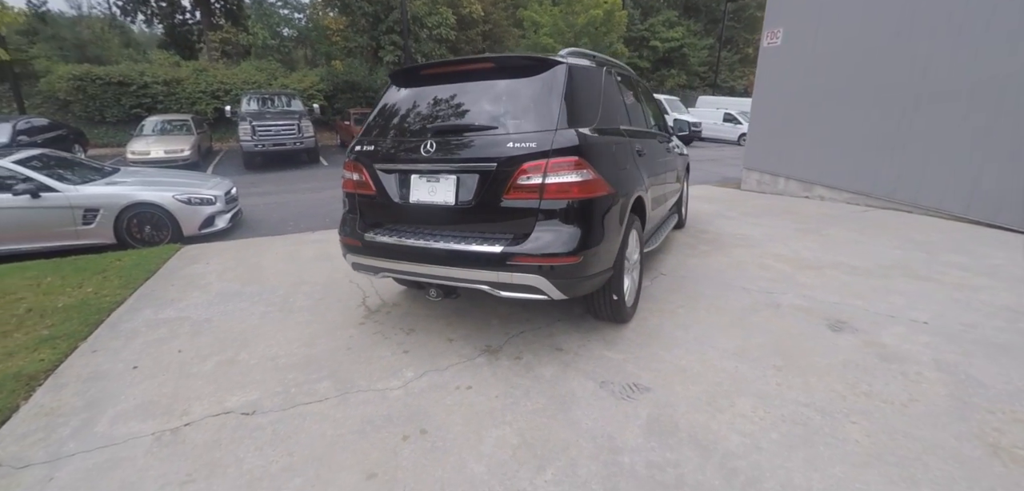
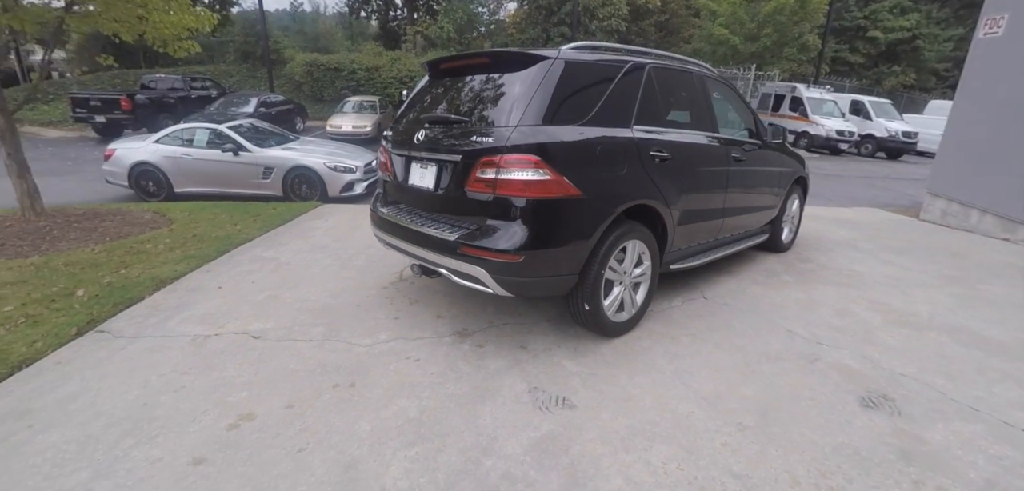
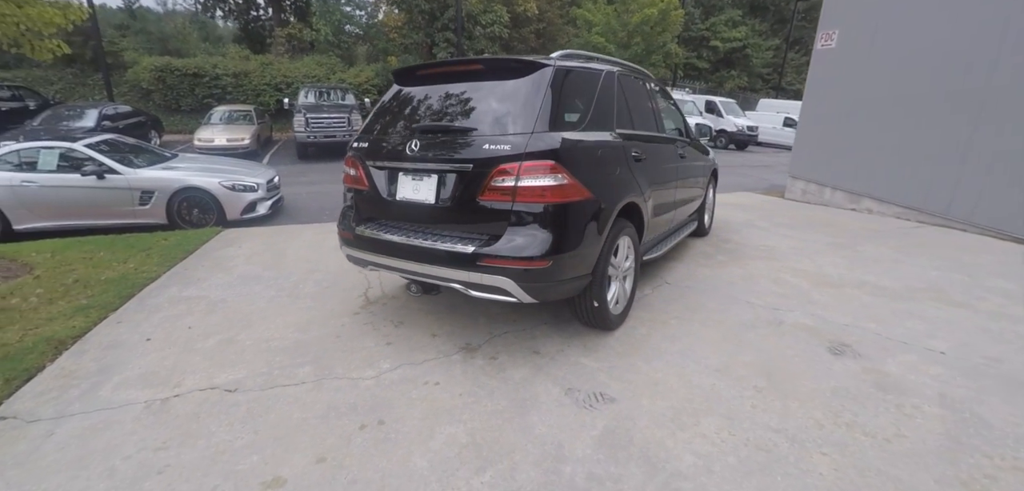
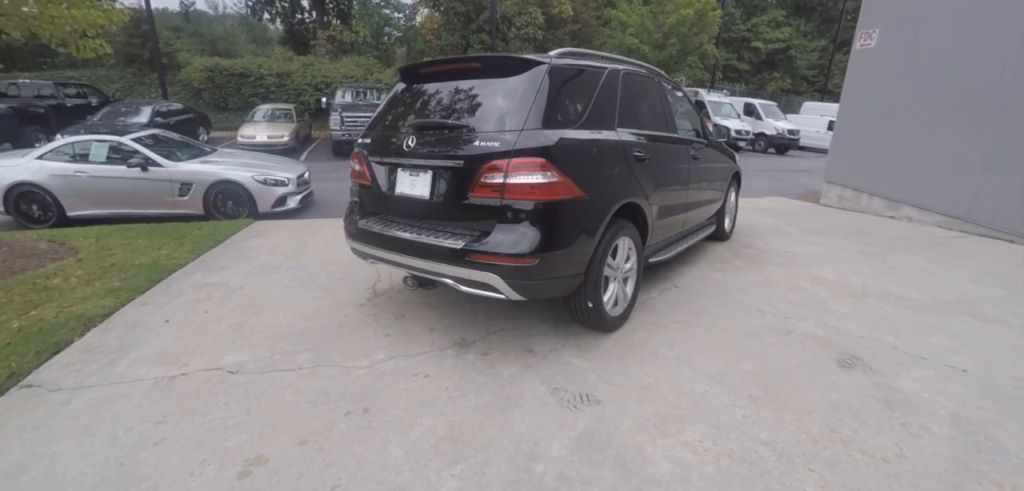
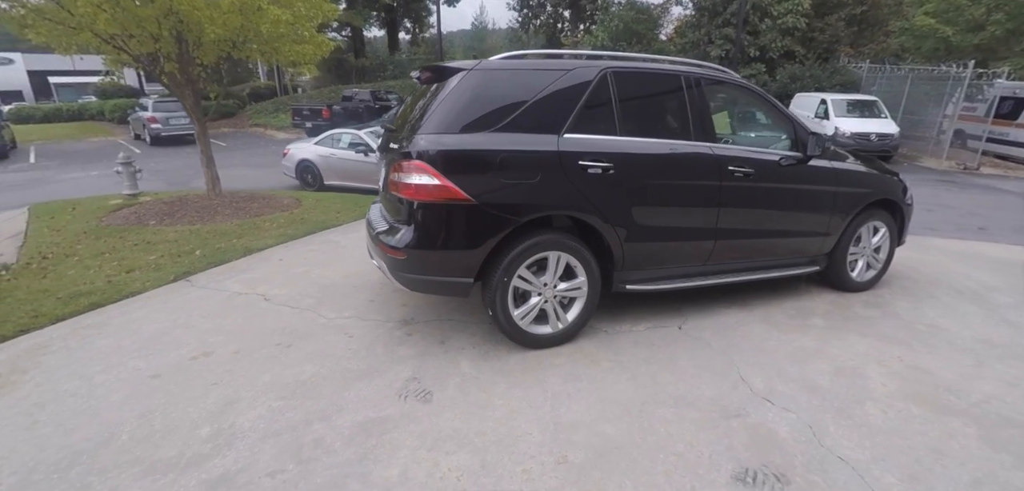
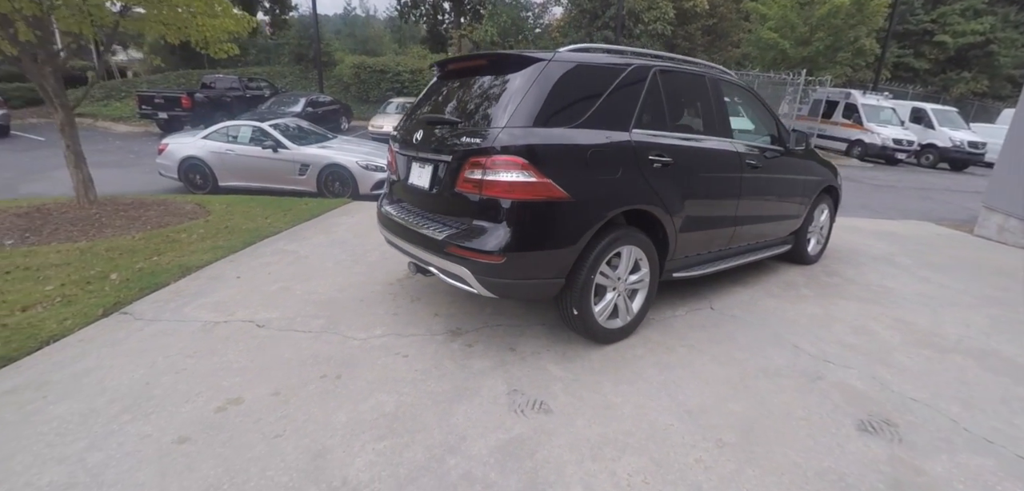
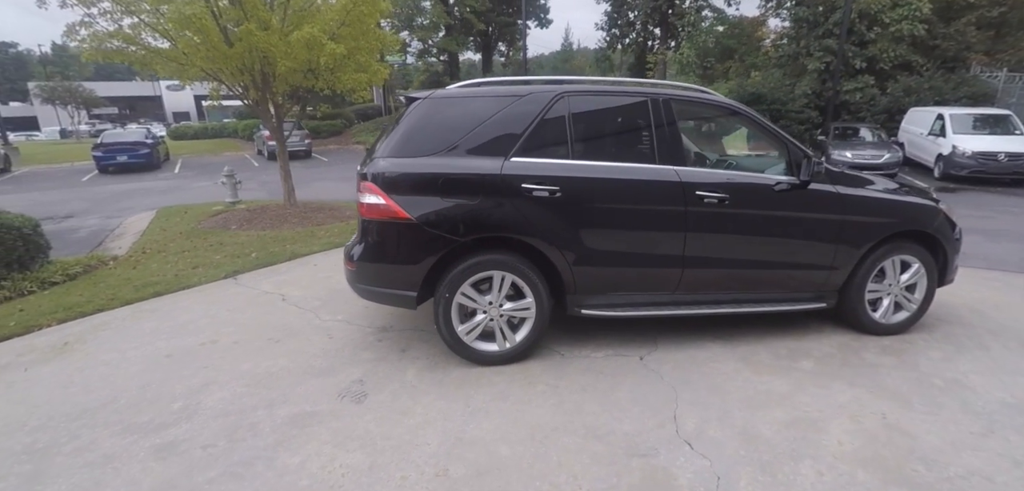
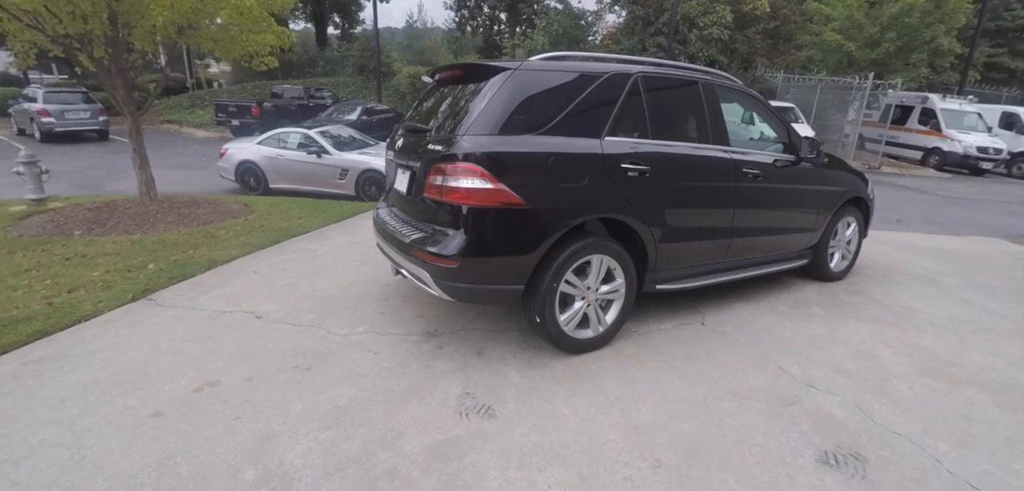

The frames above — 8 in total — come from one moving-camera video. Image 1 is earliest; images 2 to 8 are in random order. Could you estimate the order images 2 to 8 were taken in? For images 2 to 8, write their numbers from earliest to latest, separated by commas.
3, 4, 2, 6, 8, 5, 7
